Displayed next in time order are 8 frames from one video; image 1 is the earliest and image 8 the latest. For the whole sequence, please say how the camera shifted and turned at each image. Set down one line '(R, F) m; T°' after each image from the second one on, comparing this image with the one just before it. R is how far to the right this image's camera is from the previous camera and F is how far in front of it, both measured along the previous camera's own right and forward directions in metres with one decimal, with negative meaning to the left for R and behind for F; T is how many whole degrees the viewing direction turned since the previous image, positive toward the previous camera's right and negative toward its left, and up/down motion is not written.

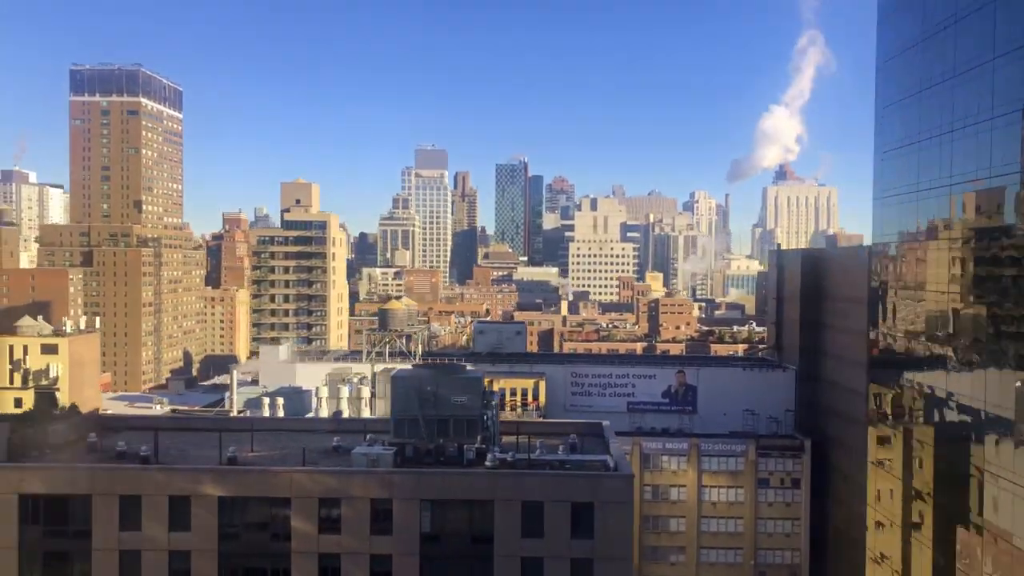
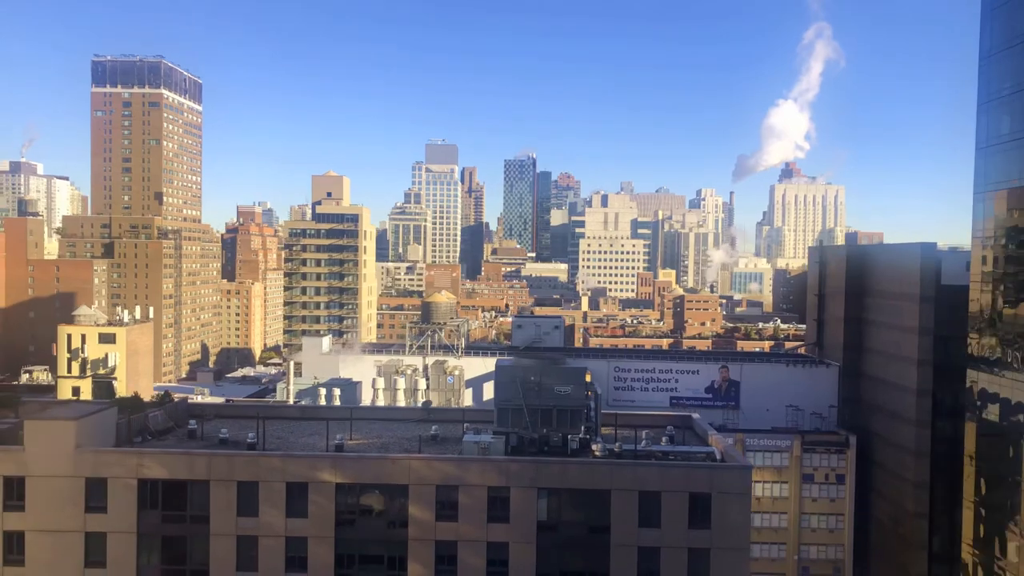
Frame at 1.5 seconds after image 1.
(-2.6, -0.1) m; 0°
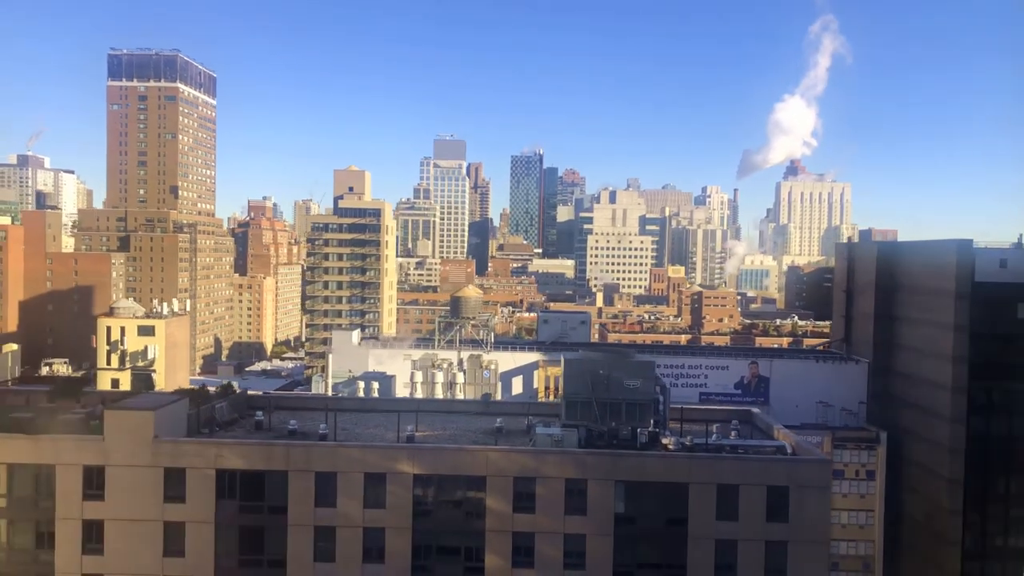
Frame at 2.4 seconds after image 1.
(-1.7, -0.1) m; 0°
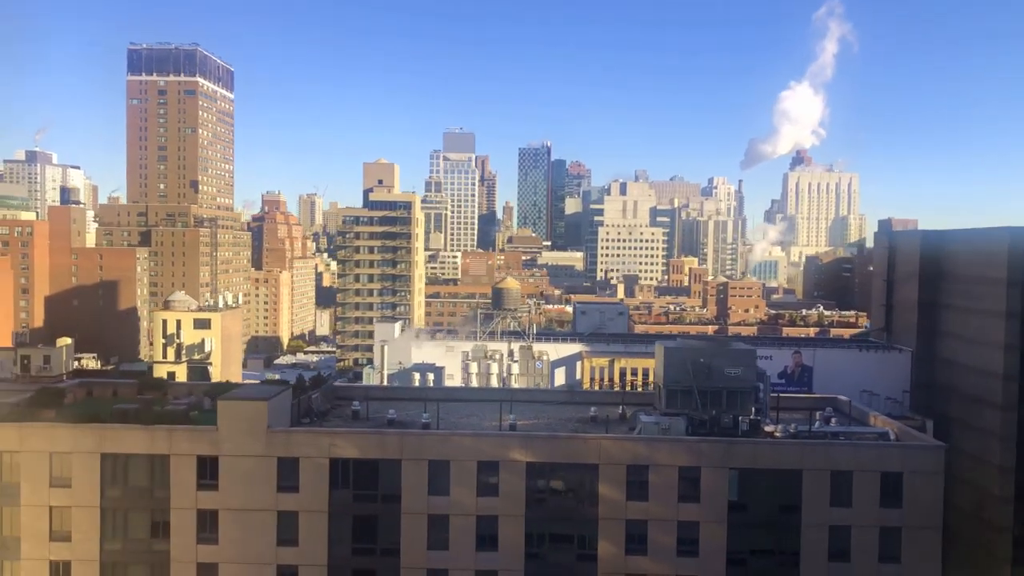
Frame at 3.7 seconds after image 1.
(-2.5, -0.1) m; 0°
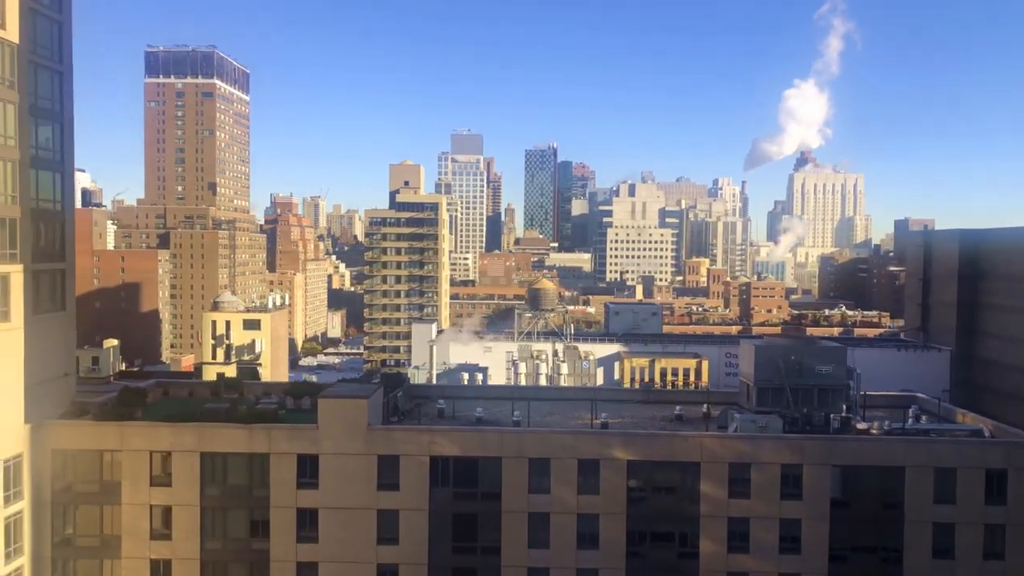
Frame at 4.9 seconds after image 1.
(-2.3, 0.0) m; 0°
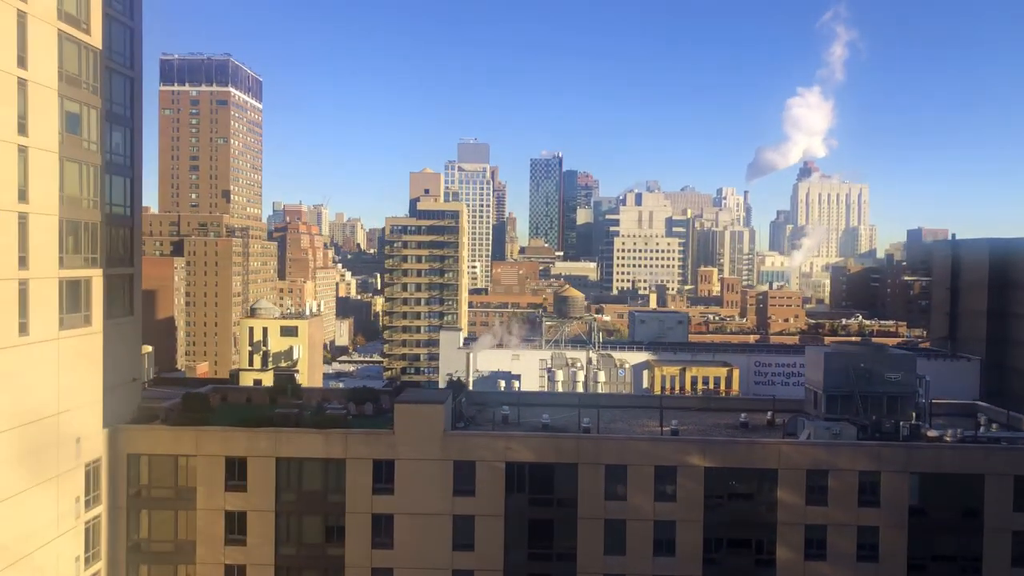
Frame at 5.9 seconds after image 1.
(-1.7, 0.0) m; 0°
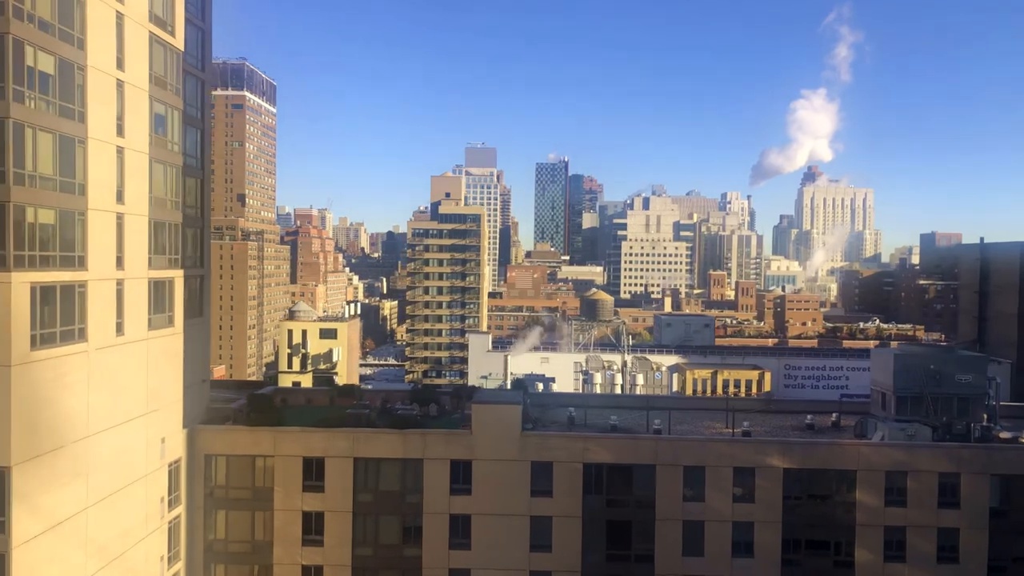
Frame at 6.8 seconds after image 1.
(-1.7, 0.0) m; 0°
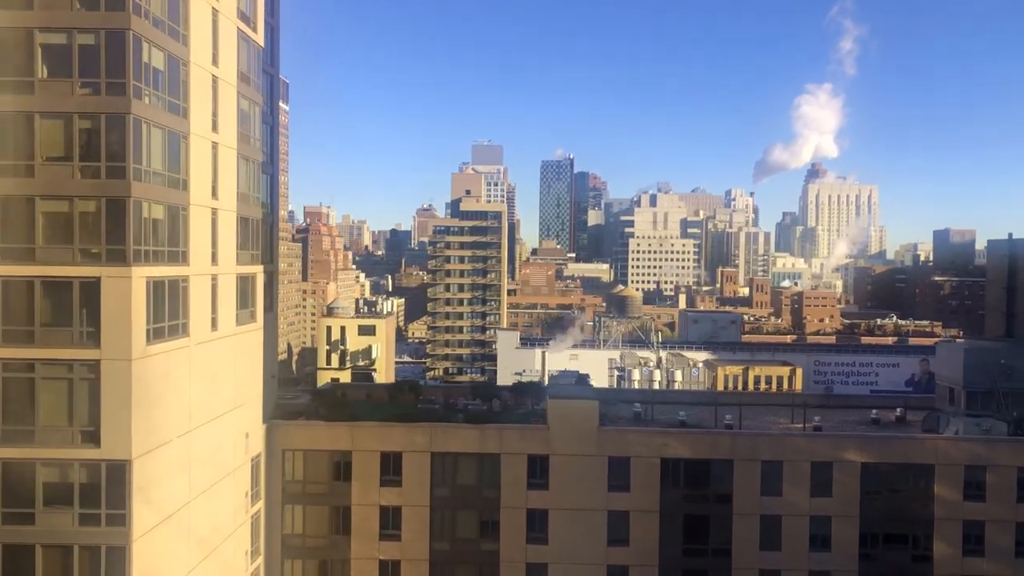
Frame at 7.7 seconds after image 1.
(-1.7, 0.0) m; 0°
